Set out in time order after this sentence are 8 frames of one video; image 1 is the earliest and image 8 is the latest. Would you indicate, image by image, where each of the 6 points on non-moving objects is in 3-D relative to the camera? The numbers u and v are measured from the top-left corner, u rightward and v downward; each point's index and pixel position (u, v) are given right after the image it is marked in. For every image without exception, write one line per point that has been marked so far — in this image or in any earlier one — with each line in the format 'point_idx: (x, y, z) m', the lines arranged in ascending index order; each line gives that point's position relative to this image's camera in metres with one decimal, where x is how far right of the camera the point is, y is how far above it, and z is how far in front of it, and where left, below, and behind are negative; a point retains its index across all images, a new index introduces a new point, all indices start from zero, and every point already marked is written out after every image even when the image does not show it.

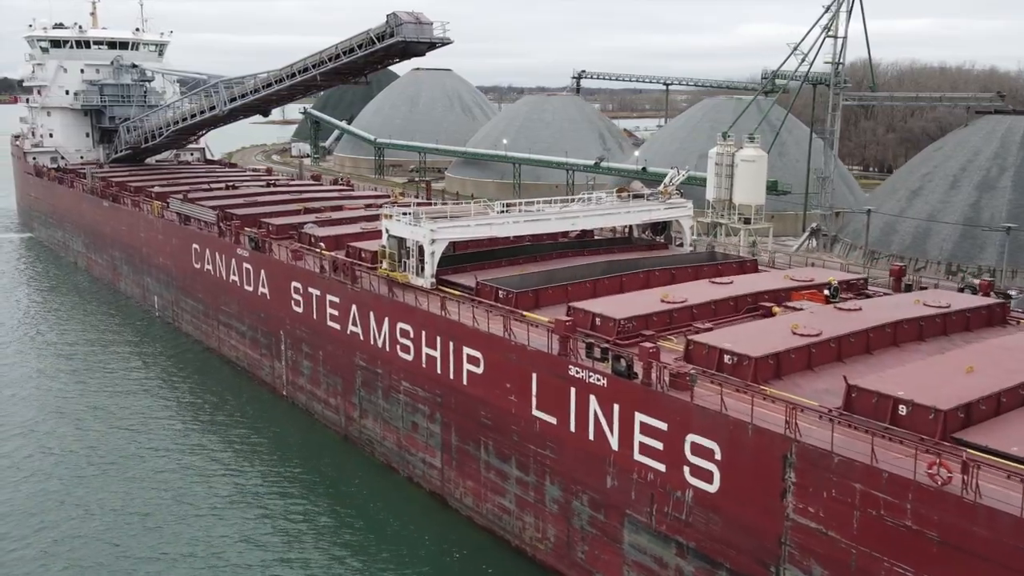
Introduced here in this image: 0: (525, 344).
0: (+0.2, -0.8, +13.6) m
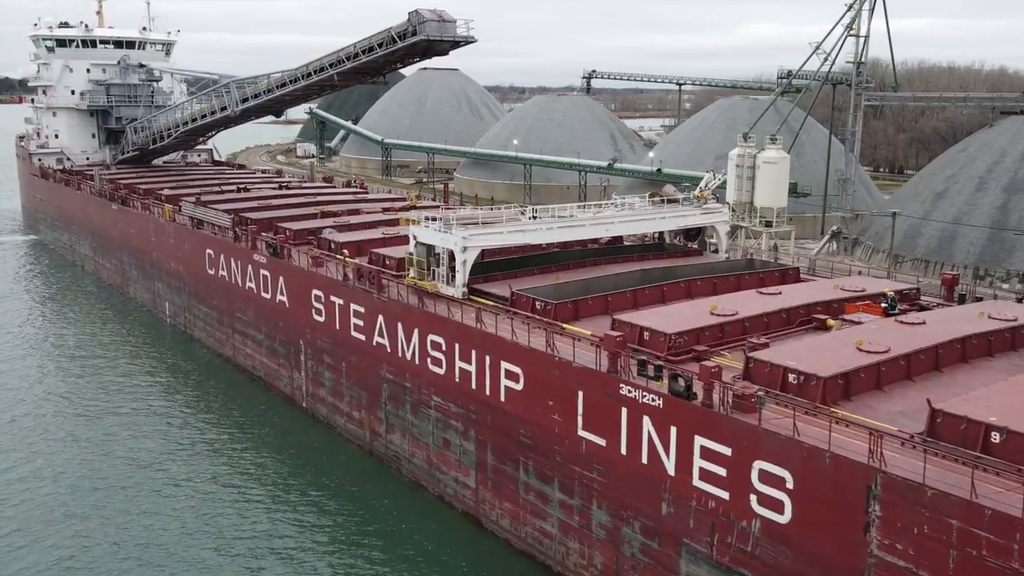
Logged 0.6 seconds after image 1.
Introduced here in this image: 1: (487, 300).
0: (+0.7, -0.9, +12.8) m
1: (-0.4, -0.2, +15.7) m
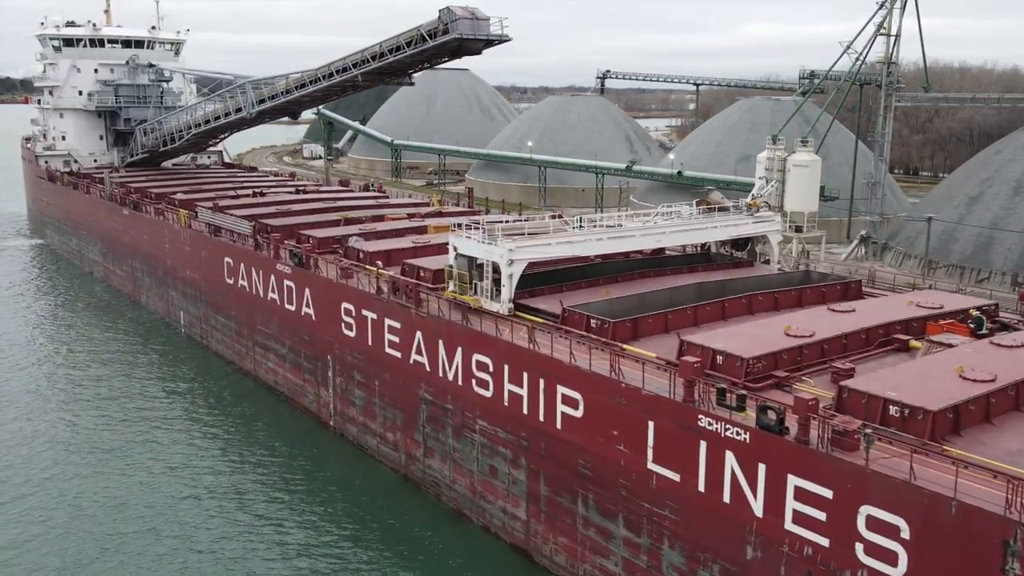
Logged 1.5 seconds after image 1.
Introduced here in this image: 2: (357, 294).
0: (+1.5, -1.1, +11.8) m
1: (+0.4, -0.4, +14.6) m
2: (-2.6, -0.1, +17.4) m
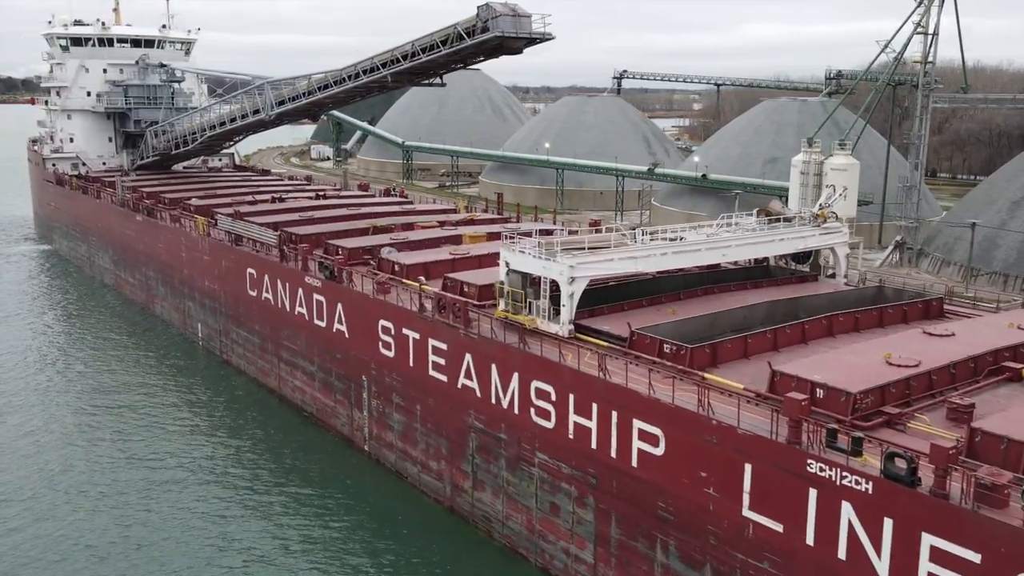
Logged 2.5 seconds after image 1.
0: (+2.3, -1.4, +10.6) m
1: (+1.2, -0.7, +13.4) m
2: (-1.8, -0.4, +16.2) m
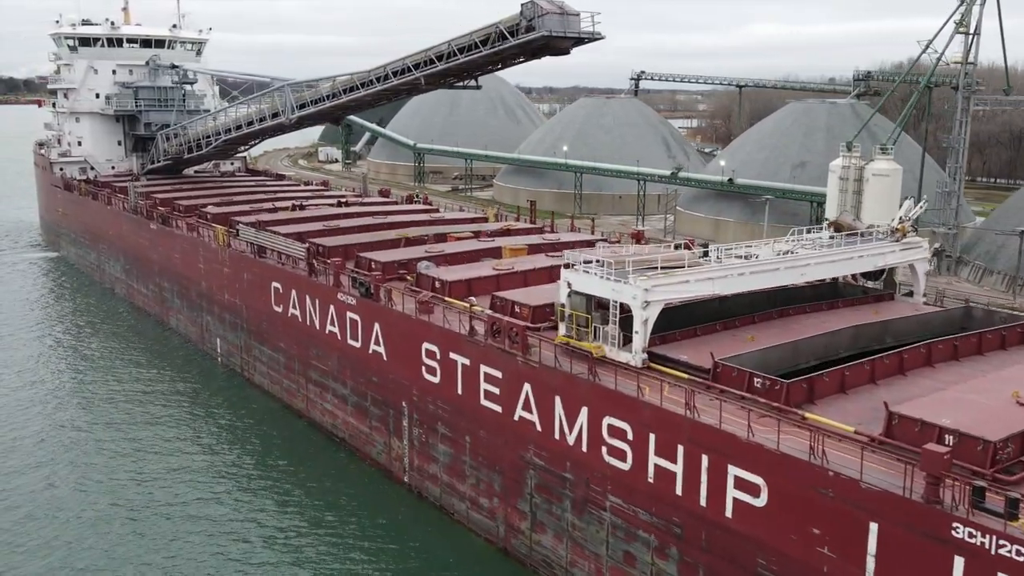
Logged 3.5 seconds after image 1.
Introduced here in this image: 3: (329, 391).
0: (+3.1, -1.7, +9.3) m
1: (+2.0, -1.0, +12.1) m
2: (-1.0, -0.7, +14.9) m
3: (-3.4, -1.9, +18.8) m
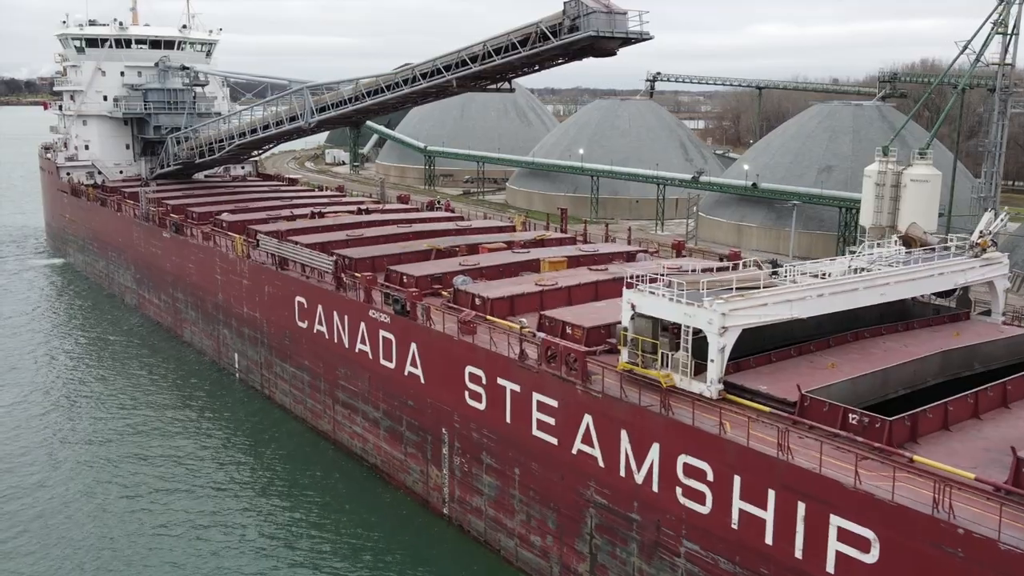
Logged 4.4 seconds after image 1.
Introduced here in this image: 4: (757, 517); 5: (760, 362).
0: (+3.8, -2.0, +8.2) m
1: (+2.7, -1.3, +11.0) m
2: (-0.3, -1.0, +13.8) m
3: (-2.7, -2.2, +17.7) m
4: (+2.5, -2.3, +10.1) m
5: (+3.0, -0.9, +12.2) m
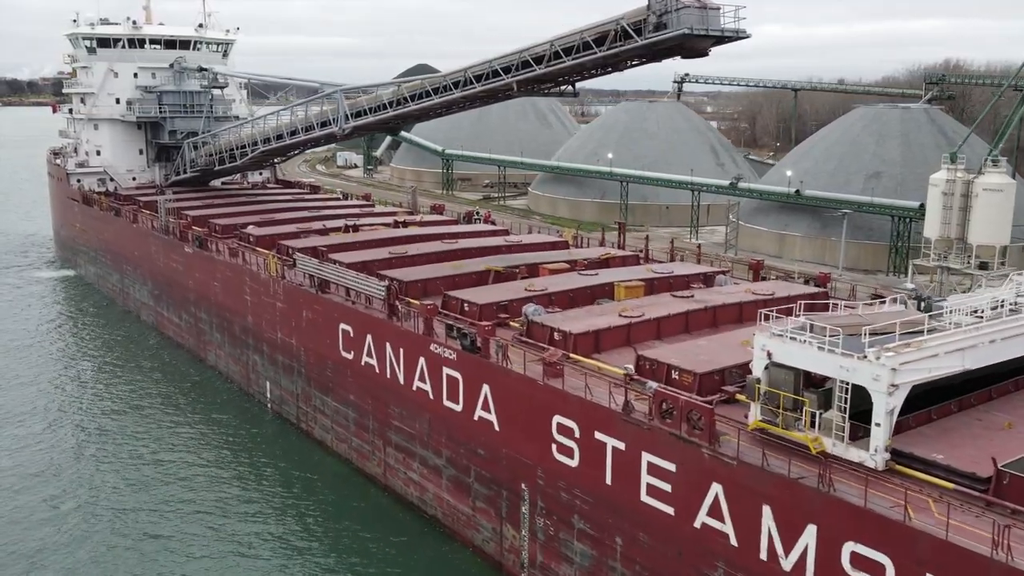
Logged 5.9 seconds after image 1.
0: (+5.0, -2.5, +6.2) m
1: (+3.9, -1.7, +9.1) m
2: (+0.9, -1.4, +11.9) m
3: (-1.5, -2.6, +15.7) m
4: (+3.6, -2.8, +8.2) m
5: (+4.1, -1.3, +10.3) m
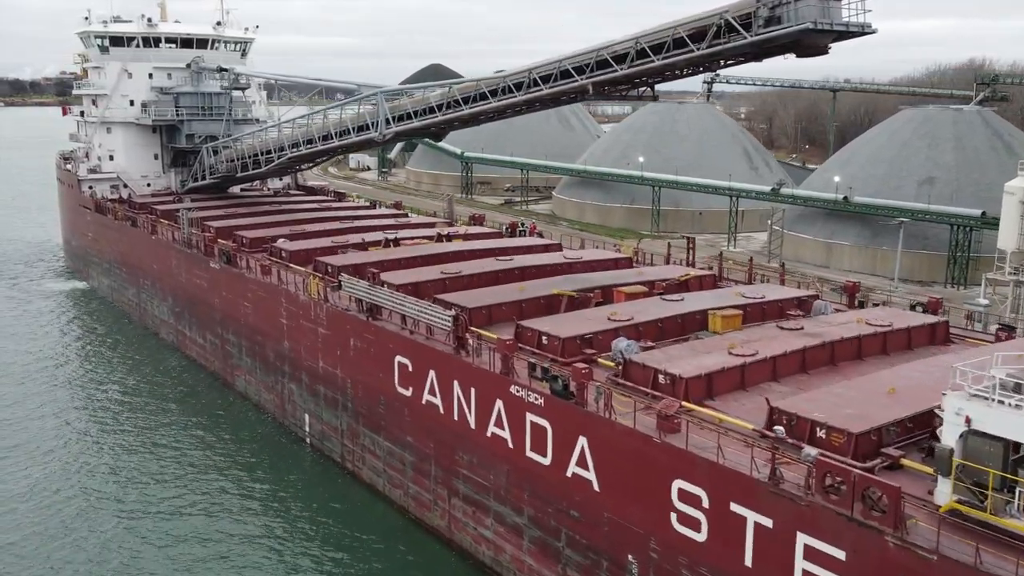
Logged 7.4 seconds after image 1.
0: (+6.1, -2.9, +4.3) m
1: (+5.1, -2.2, +7.1) m
2: (+2.1, -1.8, +9.9) m
3: (-0.3, -3.1, +13.8) m
4: (+4.8, -3.2, +6.2) m
5: (+5.3, -1.8, +8.3) m
